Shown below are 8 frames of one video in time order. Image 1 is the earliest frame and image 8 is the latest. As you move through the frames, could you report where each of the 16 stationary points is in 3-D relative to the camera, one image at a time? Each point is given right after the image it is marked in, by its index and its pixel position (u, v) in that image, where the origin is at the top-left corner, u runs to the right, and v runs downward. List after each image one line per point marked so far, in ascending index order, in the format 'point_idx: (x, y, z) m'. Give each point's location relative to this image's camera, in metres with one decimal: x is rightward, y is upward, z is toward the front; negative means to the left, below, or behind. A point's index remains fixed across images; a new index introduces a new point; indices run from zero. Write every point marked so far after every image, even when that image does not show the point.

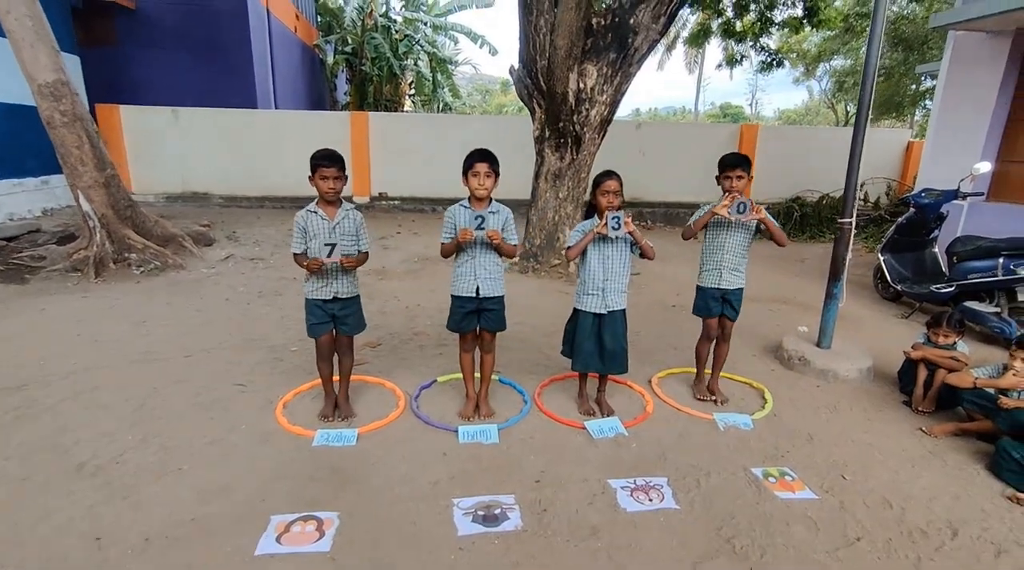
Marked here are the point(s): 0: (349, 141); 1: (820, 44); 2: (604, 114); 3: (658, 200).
0: (-3.3, +2.9, +10.5) m
1: (+10.4, +8.0, +17.5) m
2: (+1.1, +2.1, +6.3) m
3: (+3.2, +1.9, +11.4) m
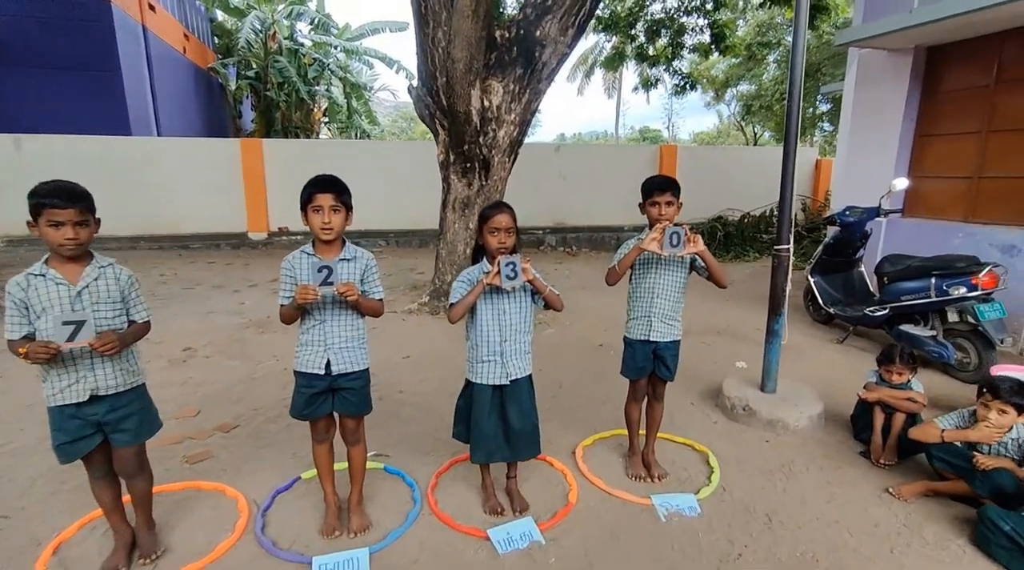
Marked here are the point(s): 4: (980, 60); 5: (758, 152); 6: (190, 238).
0: (-4.9, +2.1, +9.4) m
1: (+7.5, +7.4, +18.2) m
2: (0.0, +1.6, +5.7) m
3: (+1.5, +1.3, +11.0) m
4: (+4.8, +2.3, +5.3) m
5: (+5.4, +2.9, +11.4) m
6: (-5.8, +0.9, +9.4) m
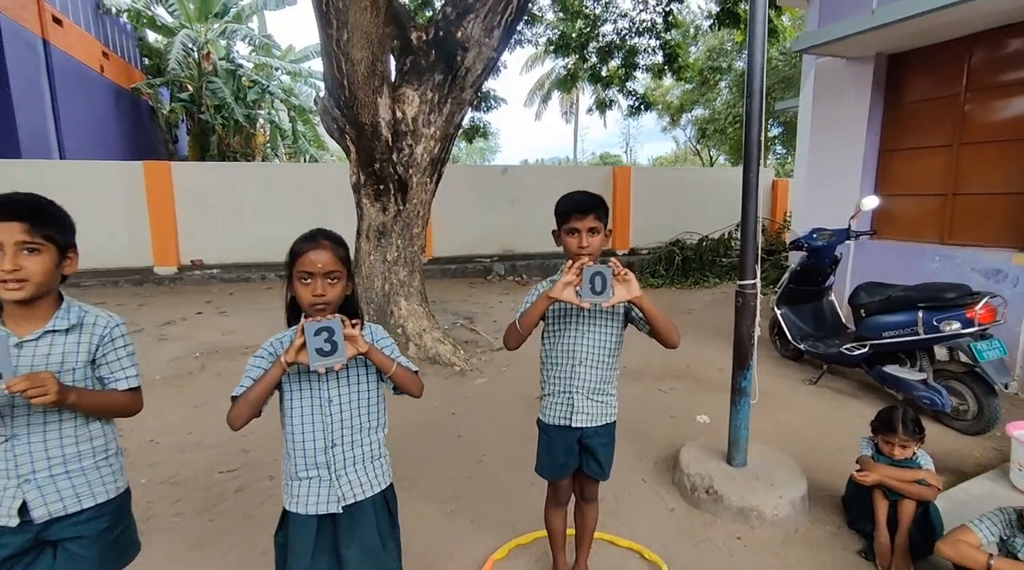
0: (-5.9, +1.4, +8.3) m
1: (+5.9, +6.6, +18.1) m
2: (-0.7, +1.3, +4.9) m
3: (+0.4, +0.7, +10.3) m
4: (+4.0, +2.0, +4.8) m
5: (+4.3, +2.4, +11.0) m
6: (-6.8, +0.2, +8.2) m
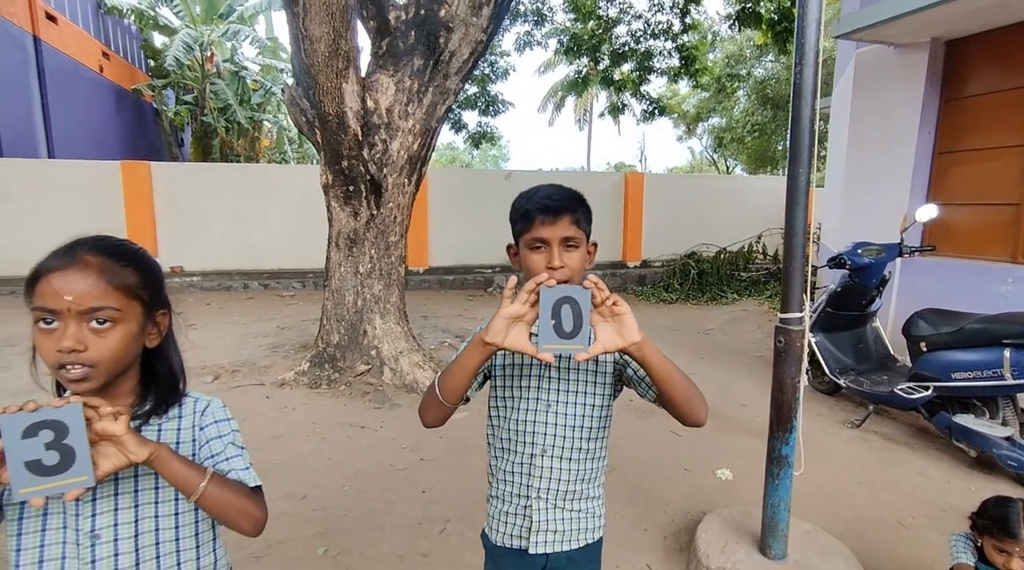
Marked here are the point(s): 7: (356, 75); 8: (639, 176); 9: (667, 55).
0: (-5.9, +1.3, +7.8) m
1: (+6.2, +6.1, +17.4) m
2: (-0.8, +1.1, +4.2) m
3: (+0.5, +0.4, +9.6) m
4: (+4.0, +1.8, +4.1) m
5: (+4.4, +2.1, +10.2) m
6: (-6.8, +0.1, +7.7) m
7: (-1.2, +1.6, +3.9) m
8: (+2.4, +2.0, +9.7) m
9: (+3.3, +5.0, +11.1) m
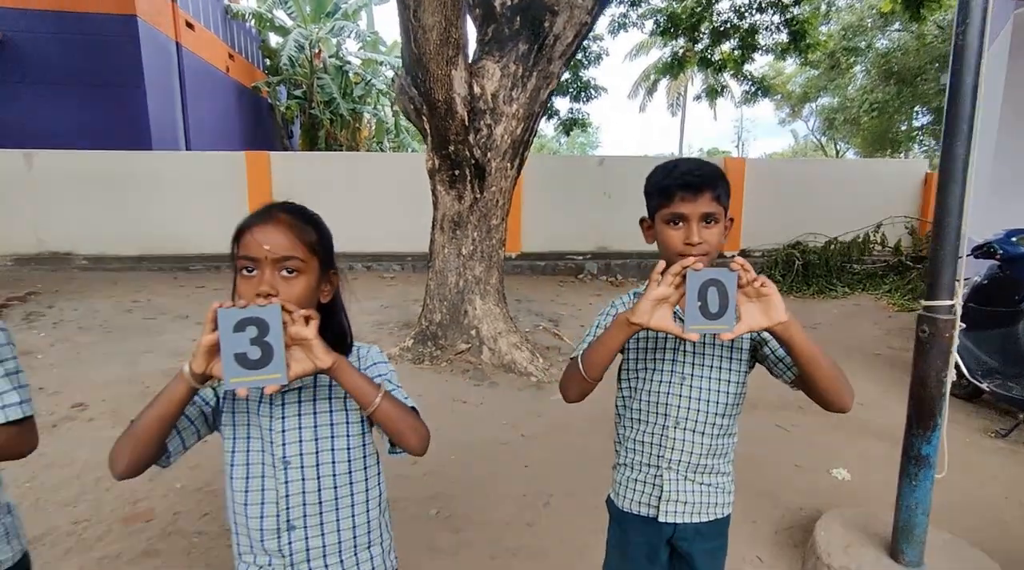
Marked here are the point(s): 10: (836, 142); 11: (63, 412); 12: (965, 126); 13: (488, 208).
0: (-4.4, +1.6, +8.6) m
1: (+9.2, +6.3, +16.1) m
2: (0.0, +1.3, +4.3) m
3: (+2.1, +0.6, +9.4) m
4: (+4.7, +1.8, +3.4) m
5: (+6.1, +2.2, +9.4) m
6: (-5.4, +0.4, +8.7) m
7: (-0.4, +1.7, +4.0) m
8: (+4.1, +2.2, +9.2) m
9: (+5.3, +5.1, +10.4) m
10: (+11.7, +5.1, +18.6) m
11: (-3.3, -0.9, +3.7) m
12: (+1.6, +0.6, +1.8) m
13: (-0.2, +0.7, +4.5) m
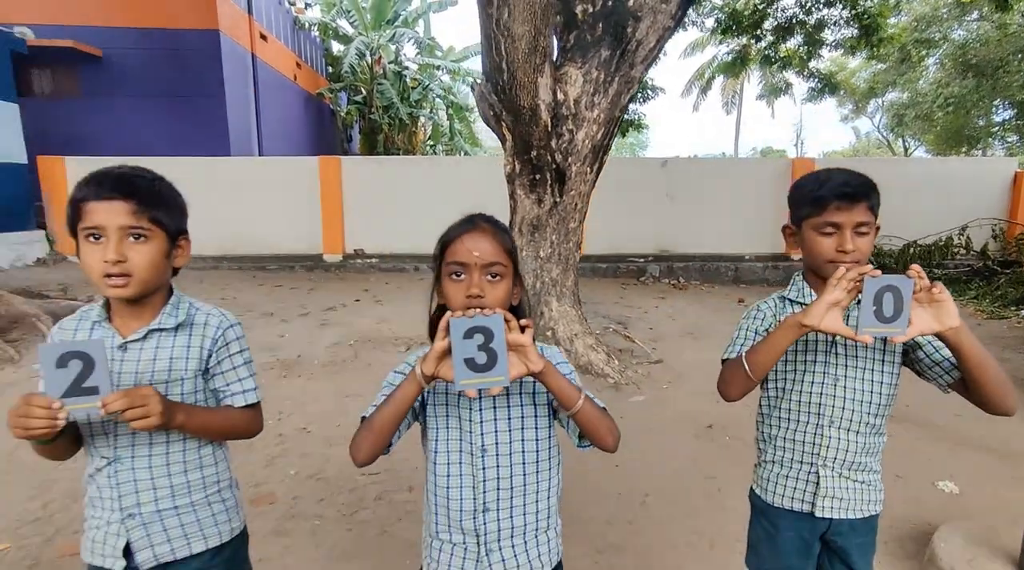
0: (-3.4, +1.6, +9.0) m
1: (+10.8, +6.2, +15.4) m
2: (+0.7, +1.2, +4.4) m
3: (+3.2, +0.6, +9.3) m
4: (+5.3, +1.8, +3.0) m
5: (+7.2, +2.1, +8.9) m
6: (-4.3, +0.5, +9.2) m
7: (+0.3, +1.7, +4.1) m
8: (+5.1, +2.1, +8.9) m
9: (+6.5, +5.0, +10.0) m
10: (+13.6, +5.0, +17.7) m
11: (-2.6, -0.9, +4.1) m
12: (+2.0, +0.5, +1.8) m
13: (+0.5, +0.7, +4.5) m
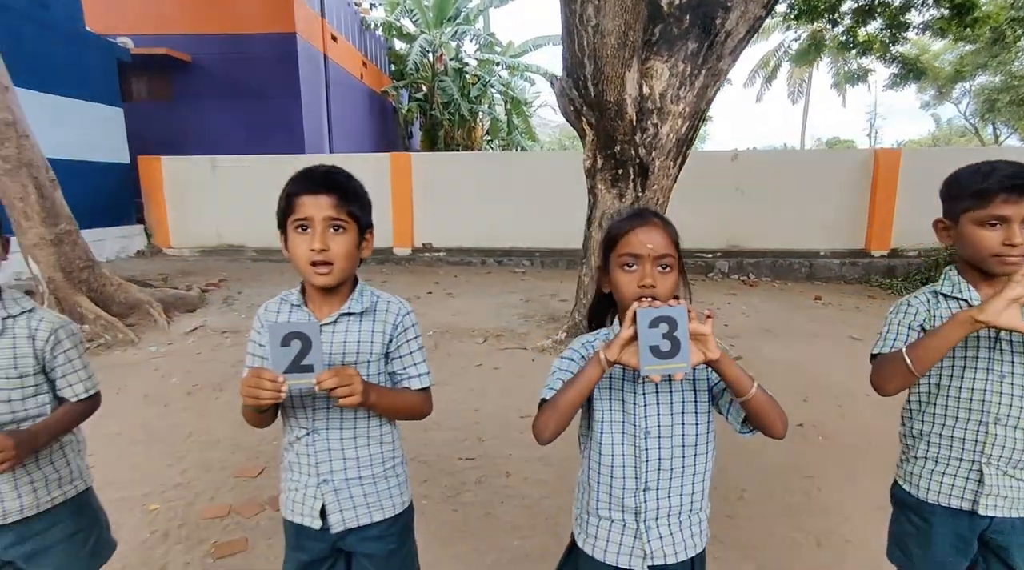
0: (-2.2, +1.8, +9.3) m
1: (+12.6, +6.2, +14.3) m
2: (+1.4, +1.3, +4.3) m
3: (+4.3, +0.6, +9.0) m
4: (+5.9, +1.7, +2.6) m
5: (+8.3, +2.1, +8.3) m
6: (-3.1, +0.6, +9.6) m
7: (+1.0, +1.8, +4.1) m
8: (+6.3, +2.2, +8.4) m
9: (+7.7, +5.1, +9.3) m
10: (+15.5, +5.0, +16.3) m
11: (-2.0, -0.8, +4.4) m
12: (+2.5, +0.5, +1.6) m
13: (+1.2, +0.7, +4.5) m
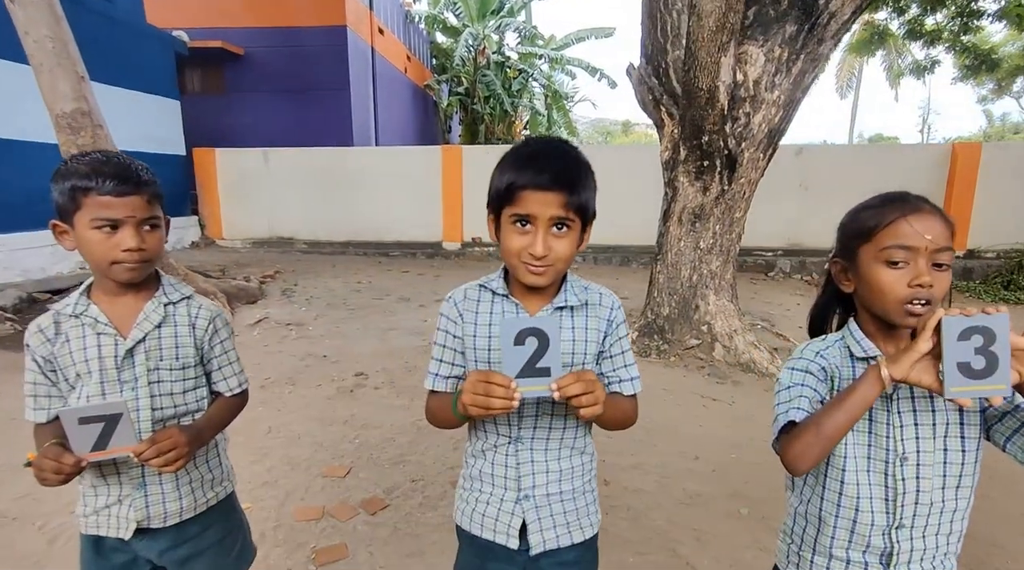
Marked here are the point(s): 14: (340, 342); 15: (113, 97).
0: (-1.3, +1.9, +9.2) m
1: (+13.8, +6.1, +13.4) m
2: (+2.1, +1.3, +4.0) m
3: (+5.2, +0.6, +8.6) m
4: (+6.4, +1.7, +2.1) m
5: (+9.2, +2.0, +7.6) m
6: (-2.2, +0.7, +9.5) m
7: (+1.6, +1.8, +3.9) m
8: (+7.1, +2.1, +7.9) m
9: (+8.7, +5.0, +8.7) m
10: (+16.8, +4.8, +15.3) m
11: (-1.4, -0.8, +4.3) m
12: (+3.0, +0.5, +1.3) m
13: (+1.8, +0.7, +4.3) m
14: (-1.7, -0.5, +5.0) m
15: (-6.2, +2.9, +8.0) m
